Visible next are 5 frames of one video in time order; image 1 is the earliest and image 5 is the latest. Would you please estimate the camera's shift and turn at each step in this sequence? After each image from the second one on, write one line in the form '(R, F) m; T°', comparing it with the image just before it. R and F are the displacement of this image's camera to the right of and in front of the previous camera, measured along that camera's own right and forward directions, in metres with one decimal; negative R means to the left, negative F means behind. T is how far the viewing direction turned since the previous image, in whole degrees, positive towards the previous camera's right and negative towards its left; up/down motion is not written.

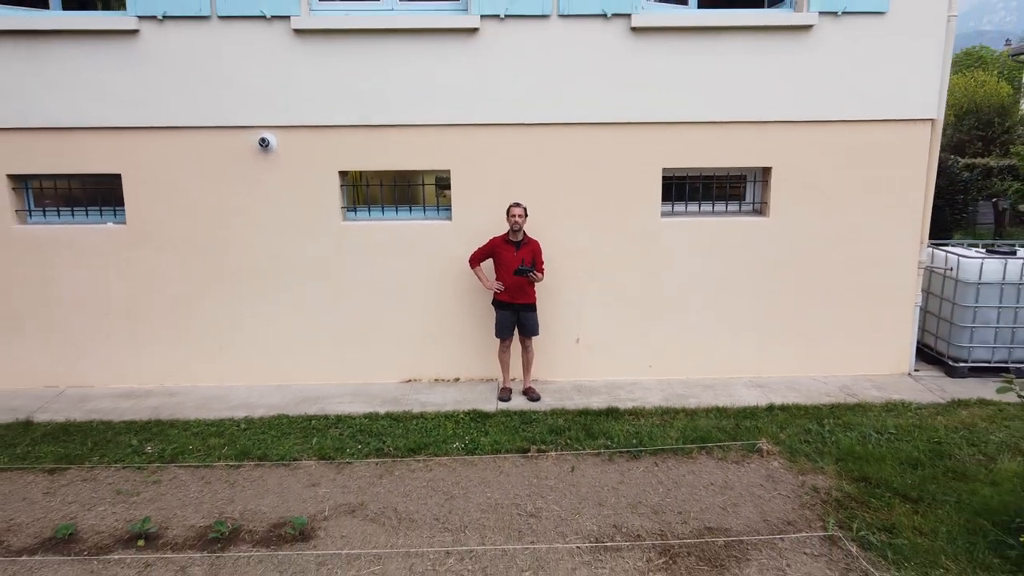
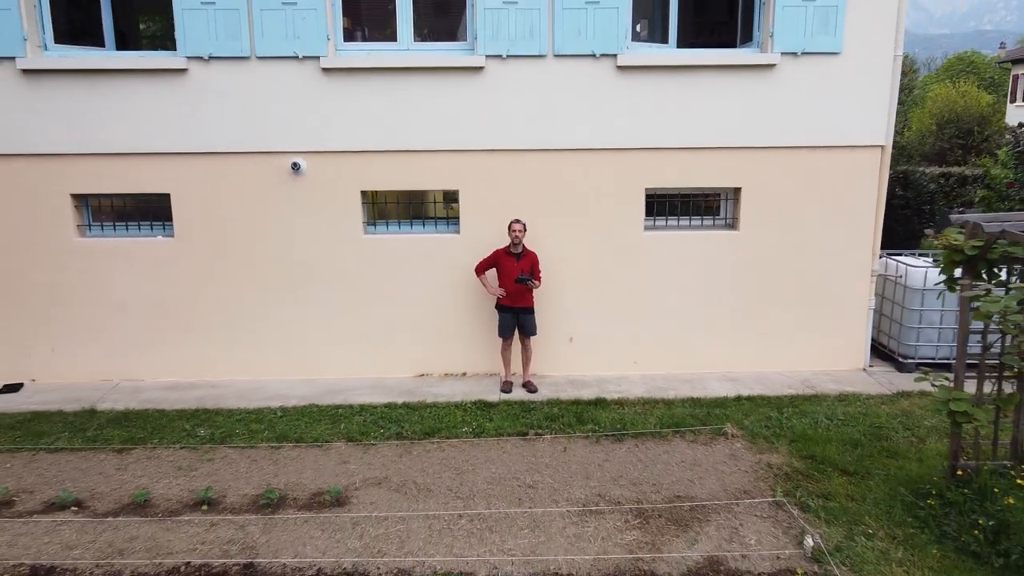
(0.0, -0.7) m; 0°
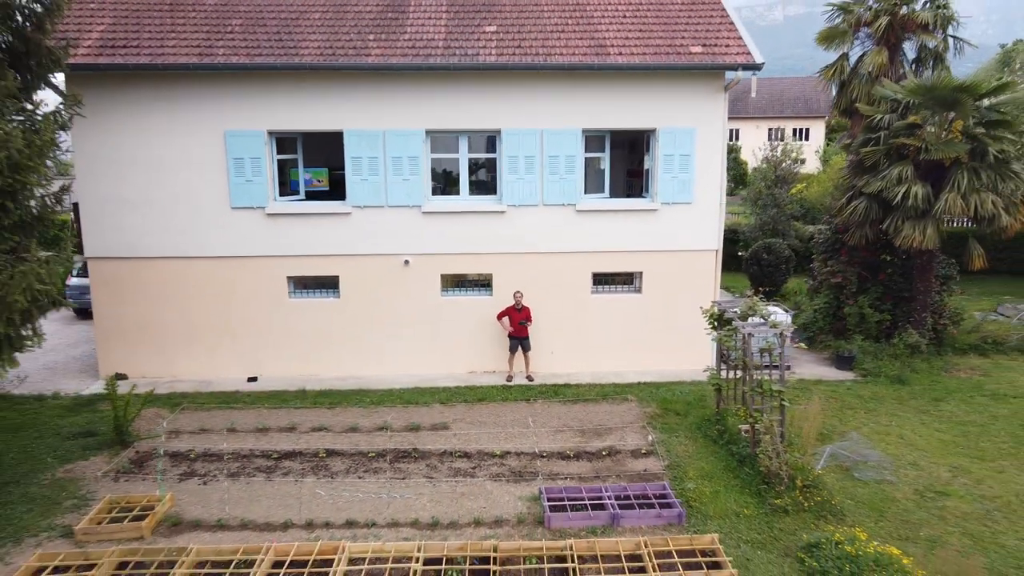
(-0.3, -5.0) m; +1°
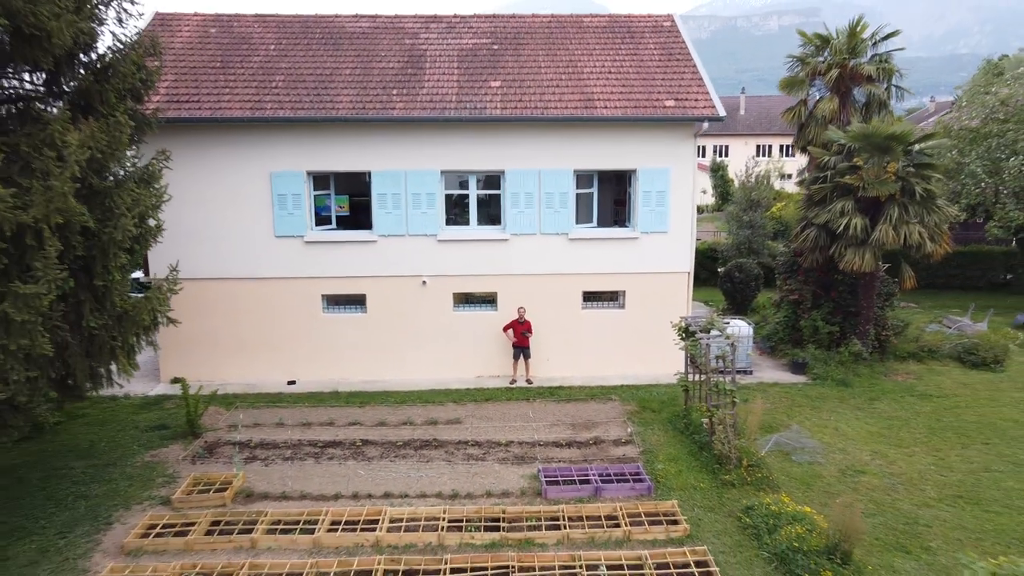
(-0.1, -1.8) m; 0°
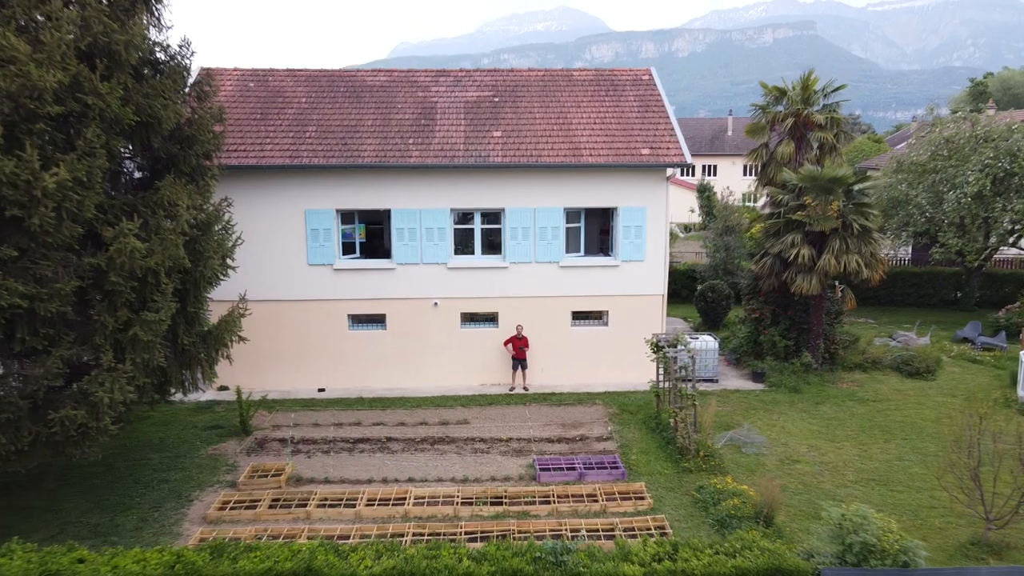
(0.0, -2.1) m; 0°
